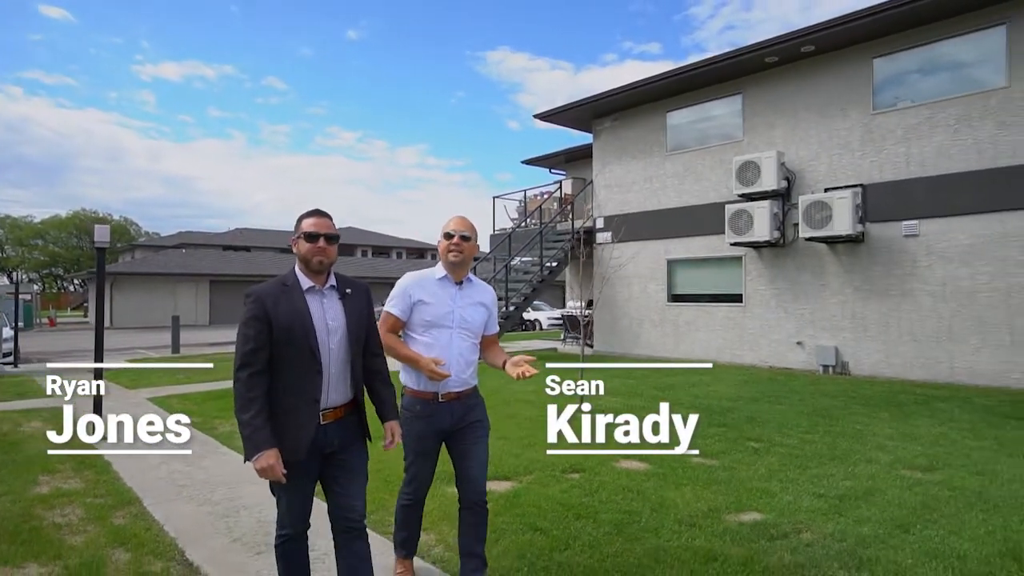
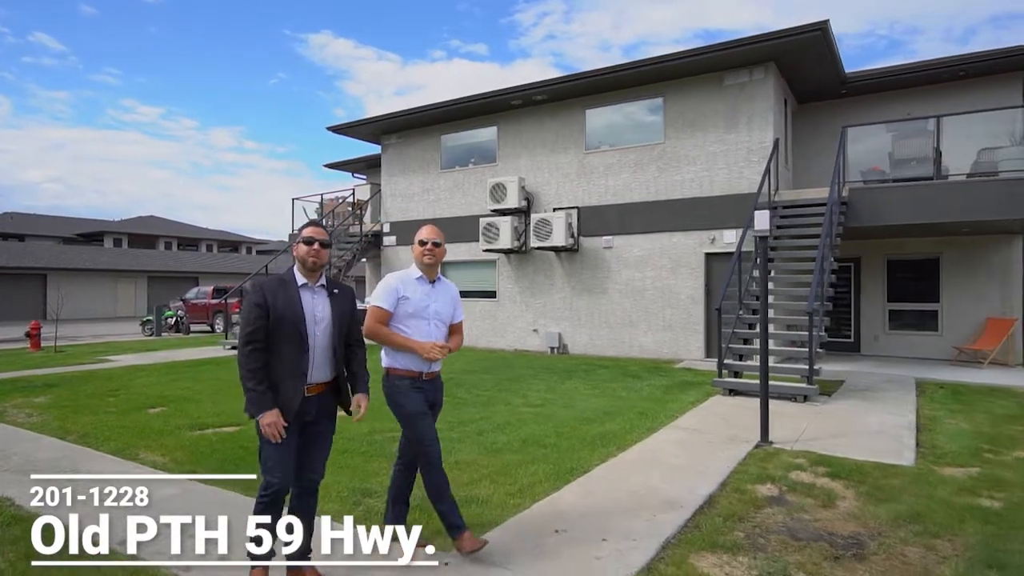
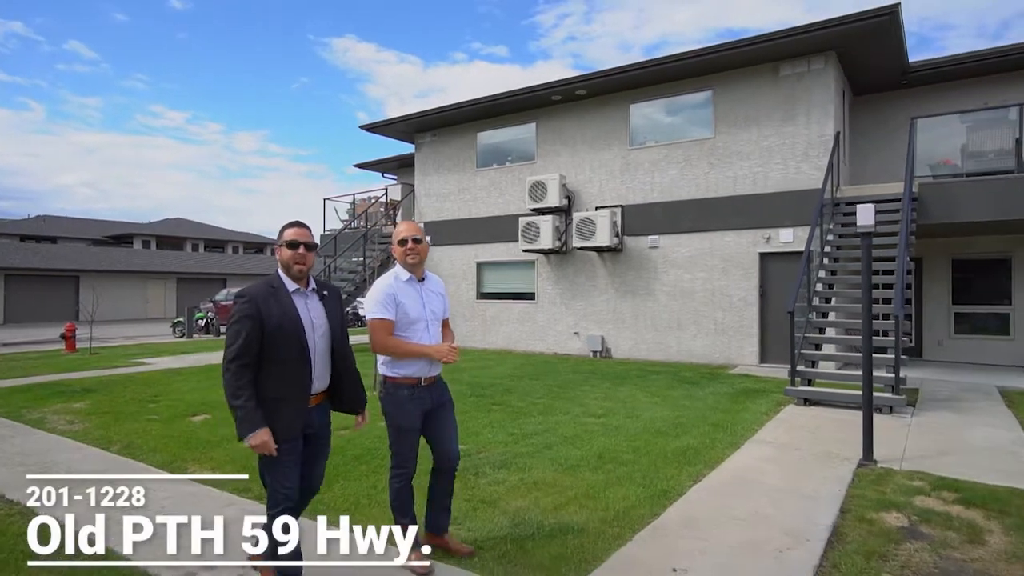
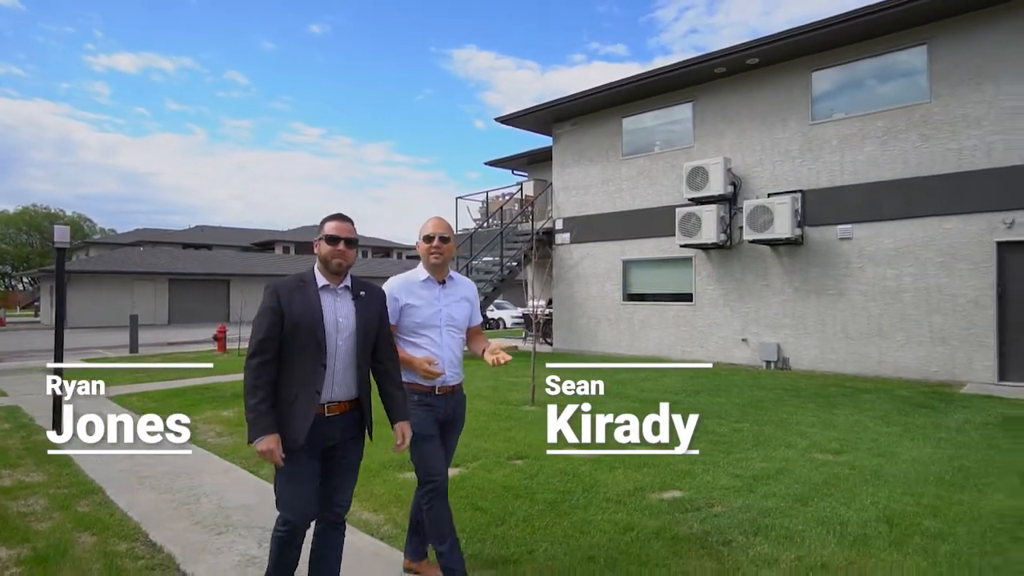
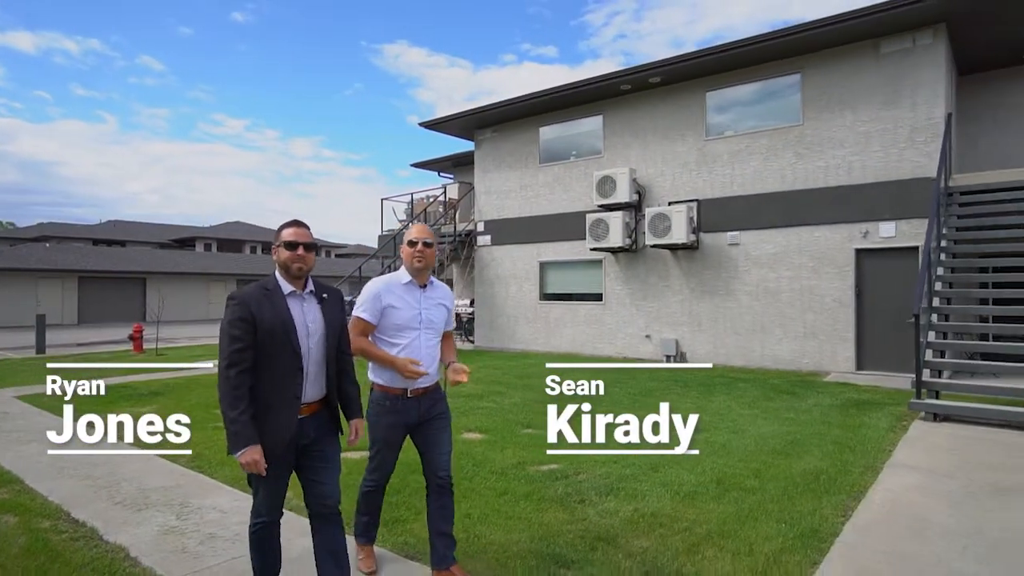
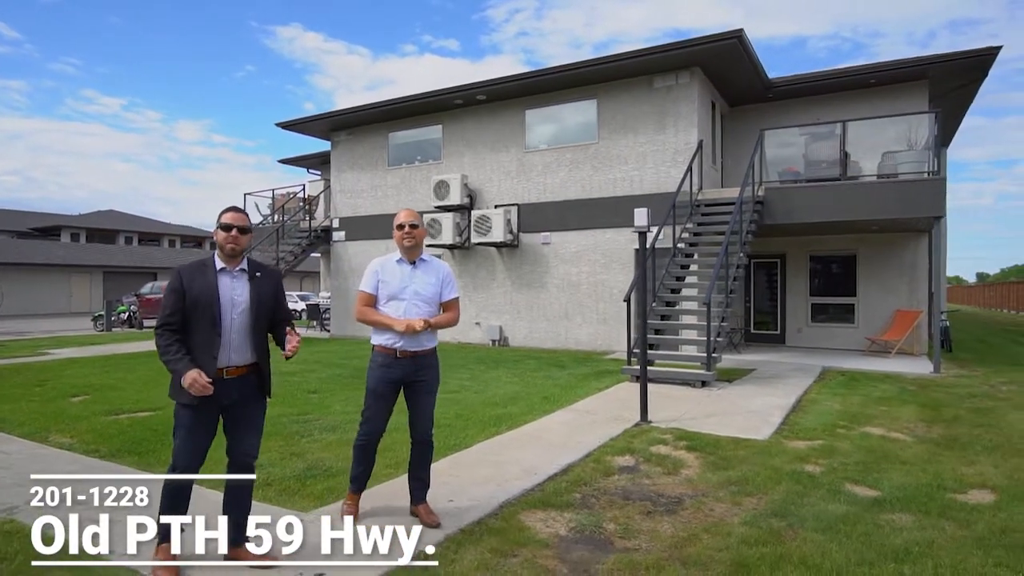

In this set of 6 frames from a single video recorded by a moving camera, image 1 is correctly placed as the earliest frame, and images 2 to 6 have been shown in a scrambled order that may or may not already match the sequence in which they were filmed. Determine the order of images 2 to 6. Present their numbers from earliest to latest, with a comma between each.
4, 5, 3, 2, 6
